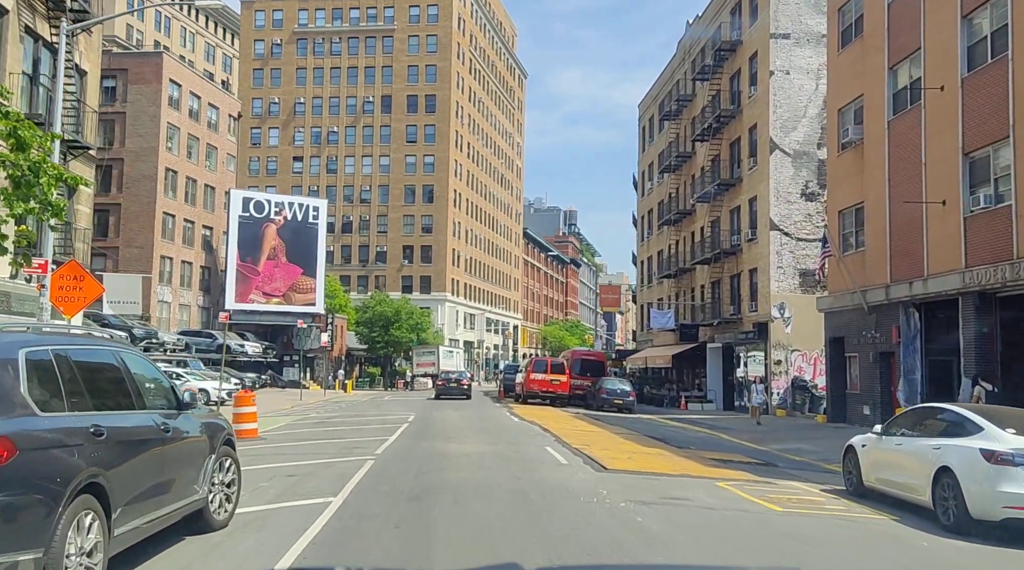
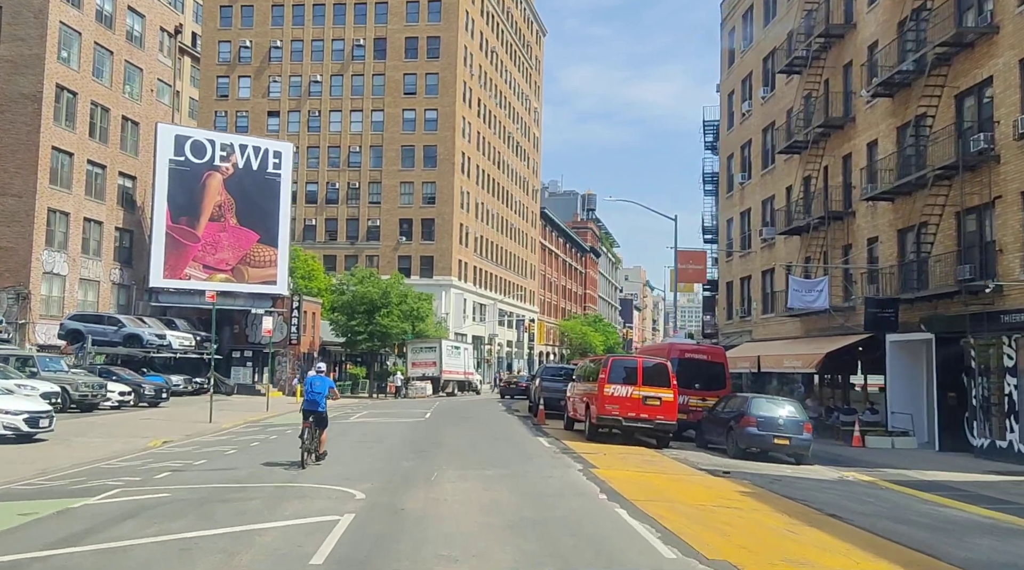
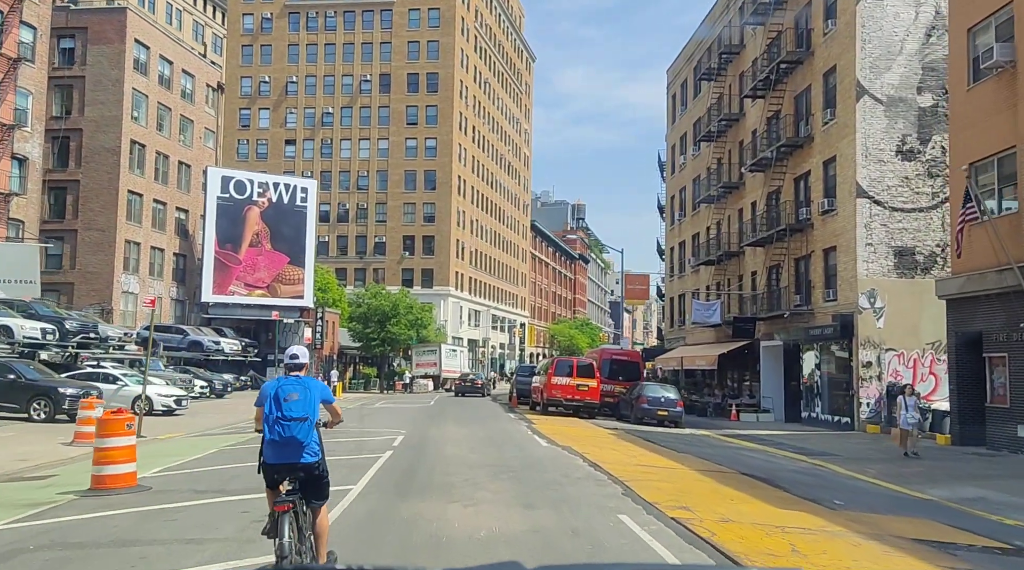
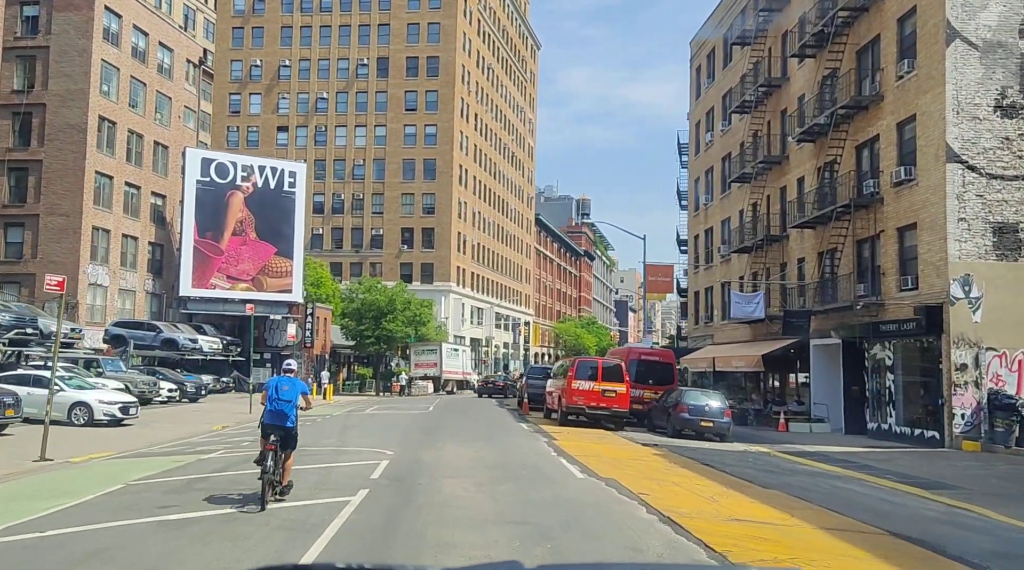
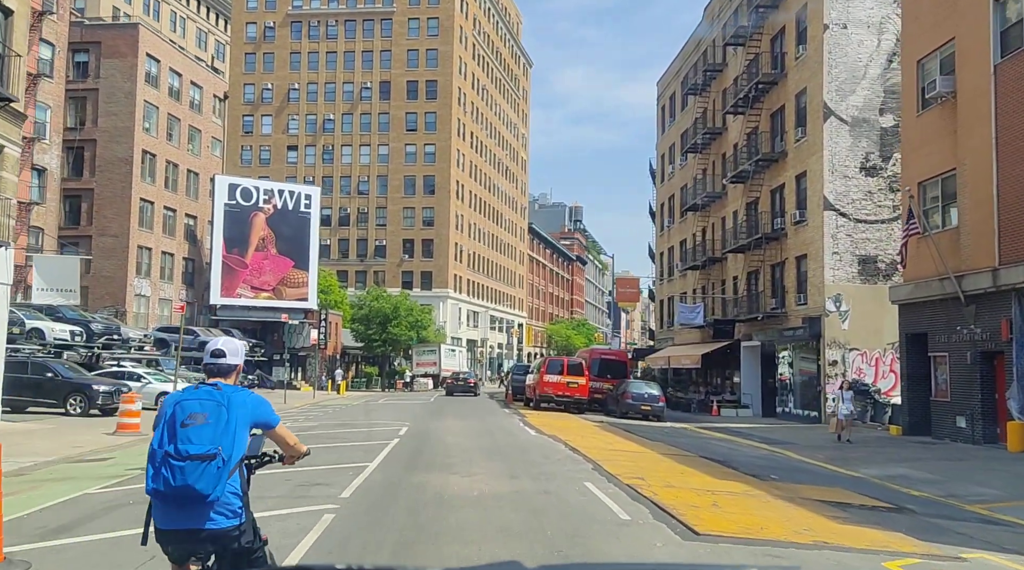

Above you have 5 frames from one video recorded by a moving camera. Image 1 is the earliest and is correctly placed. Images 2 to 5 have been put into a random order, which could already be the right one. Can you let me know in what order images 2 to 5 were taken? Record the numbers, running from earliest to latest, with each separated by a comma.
5, 3, 4, 2
